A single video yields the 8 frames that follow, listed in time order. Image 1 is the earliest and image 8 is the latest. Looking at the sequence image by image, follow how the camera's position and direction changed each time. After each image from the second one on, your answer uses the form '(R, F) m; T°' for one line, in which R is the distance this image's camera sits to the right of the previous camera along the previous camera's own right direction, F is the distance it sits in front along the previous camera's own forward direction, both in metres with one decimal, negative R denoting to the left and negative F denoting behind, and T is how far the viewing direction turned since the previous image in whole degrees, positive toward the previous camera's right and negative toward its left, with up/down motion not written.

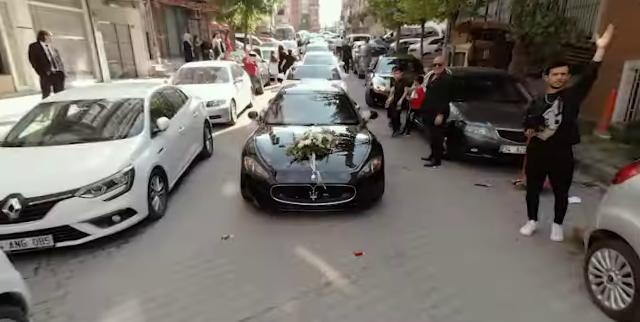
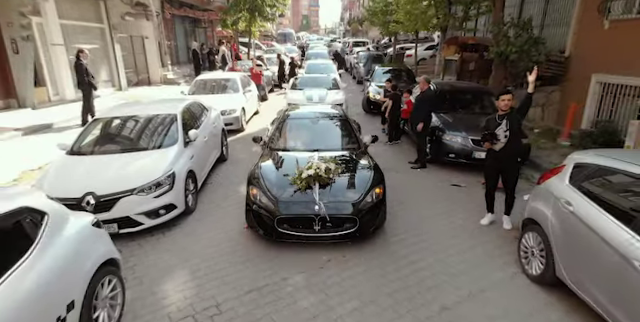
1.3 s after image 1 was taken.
(0.0, -1.1) m; 0°
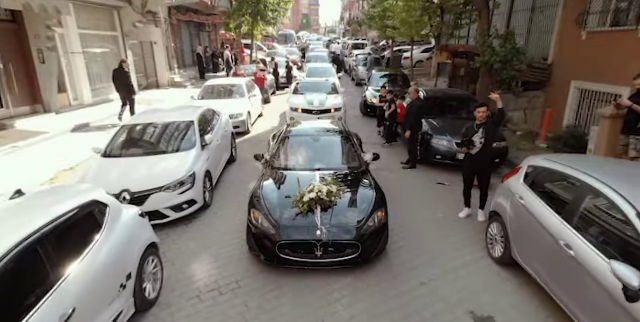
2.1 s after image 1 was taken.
(0.0, -0.8) m; 0°
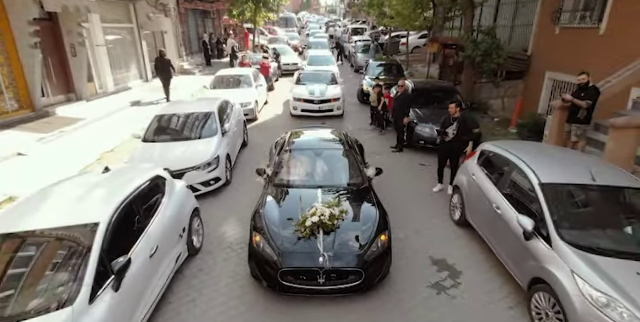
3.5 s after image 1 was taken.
(0.0, -1.4) m; 0°
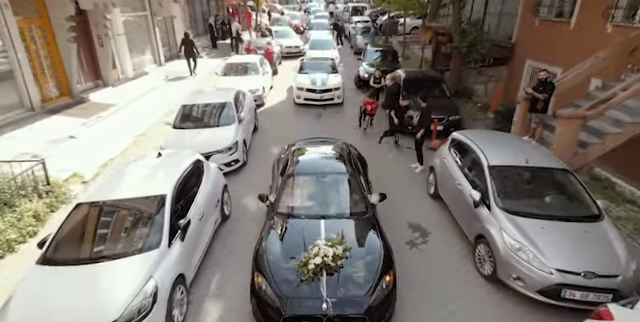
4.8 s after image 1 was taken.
(-0.1, -1.5) m; 0°
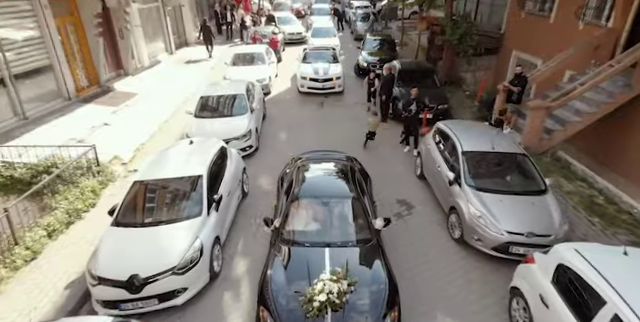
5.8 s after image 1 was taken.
(-0.1, -1.3) m; 0°
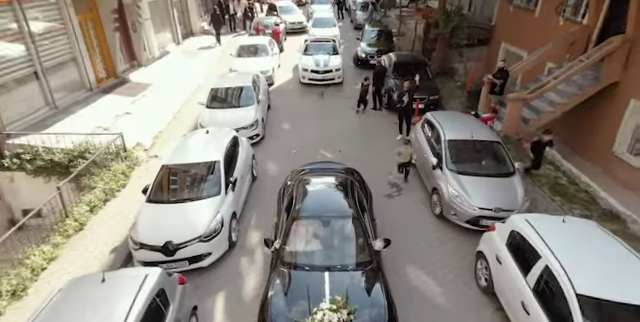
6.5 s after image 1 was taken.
(0.0, -1.1) m; 0°
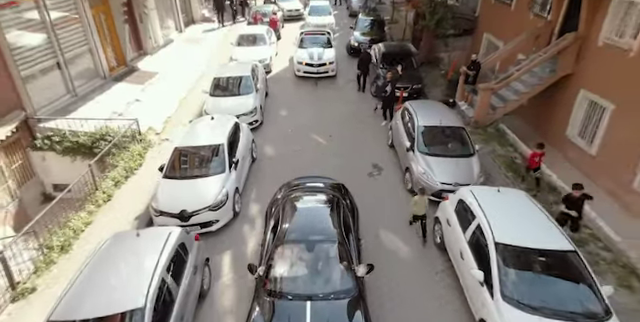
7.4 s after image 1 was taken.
(+0.2, -1.3) m; 0°
